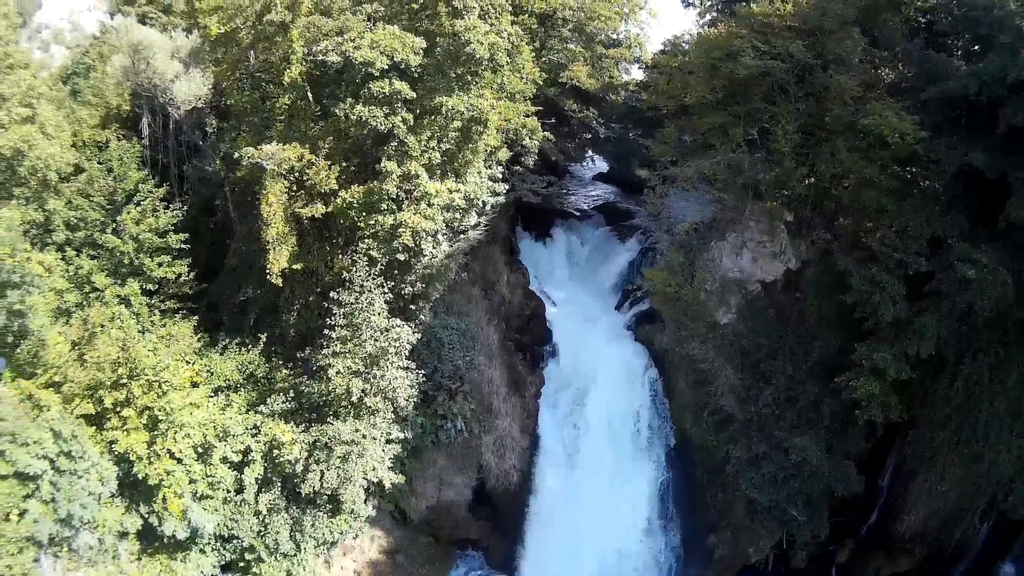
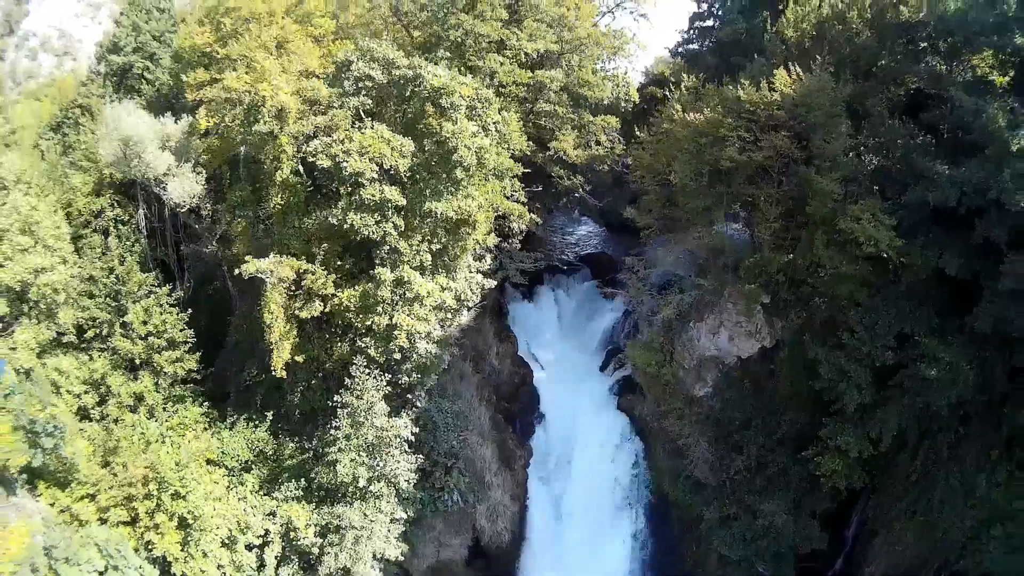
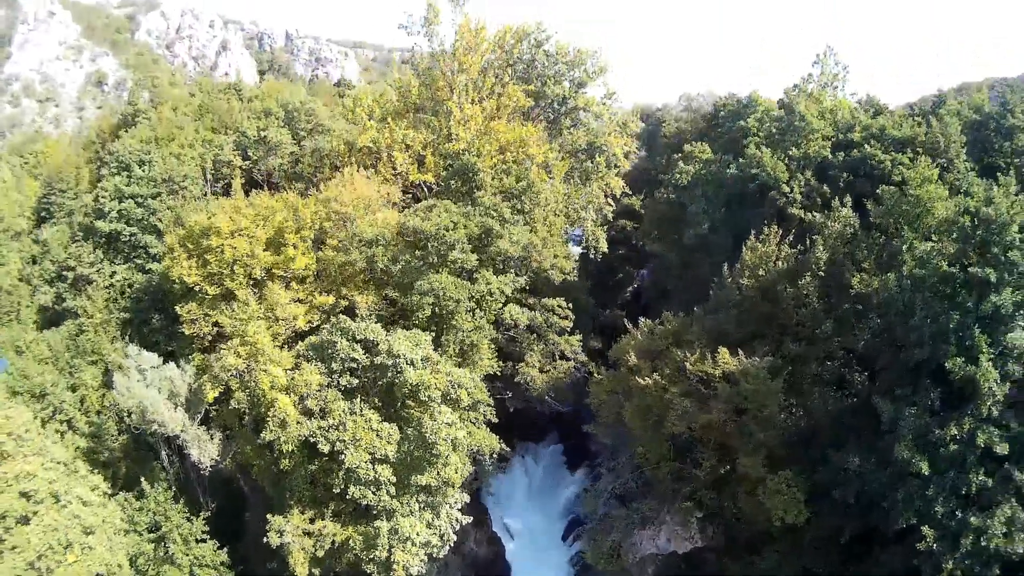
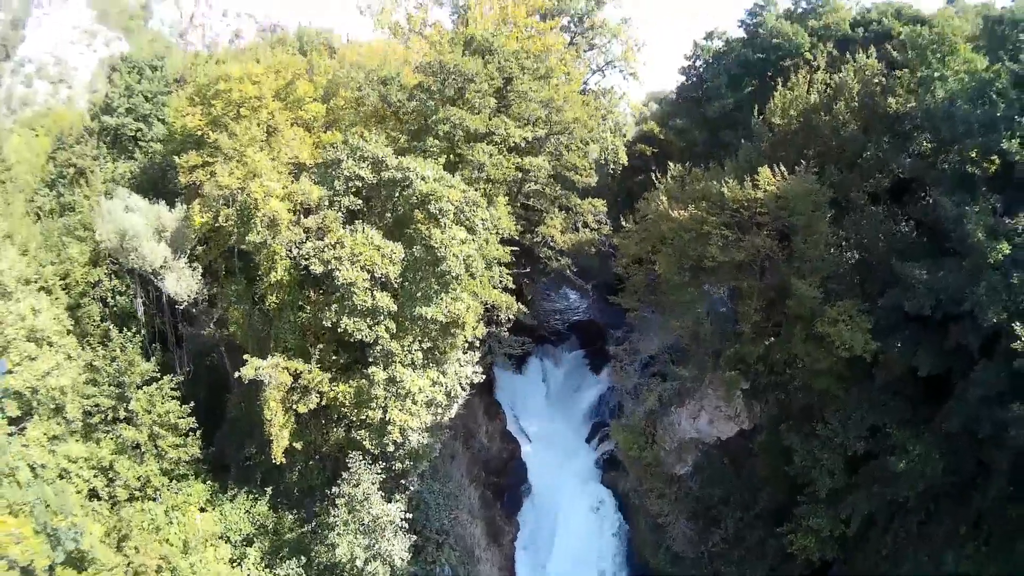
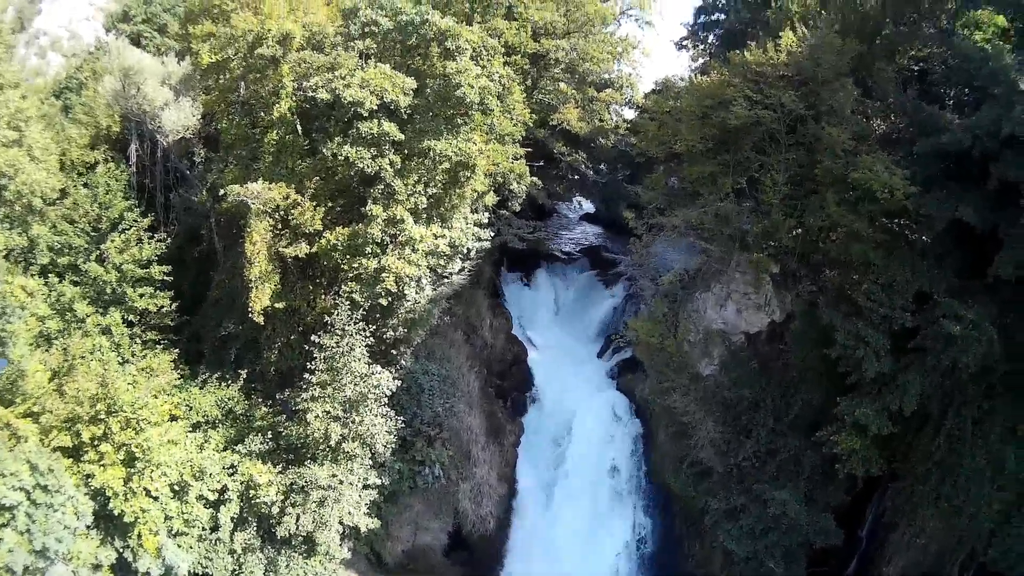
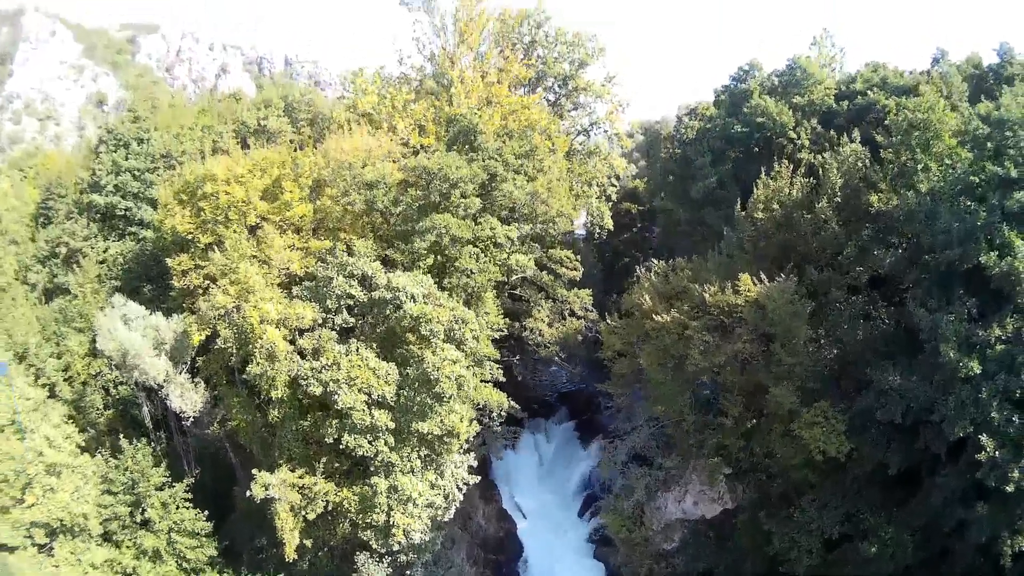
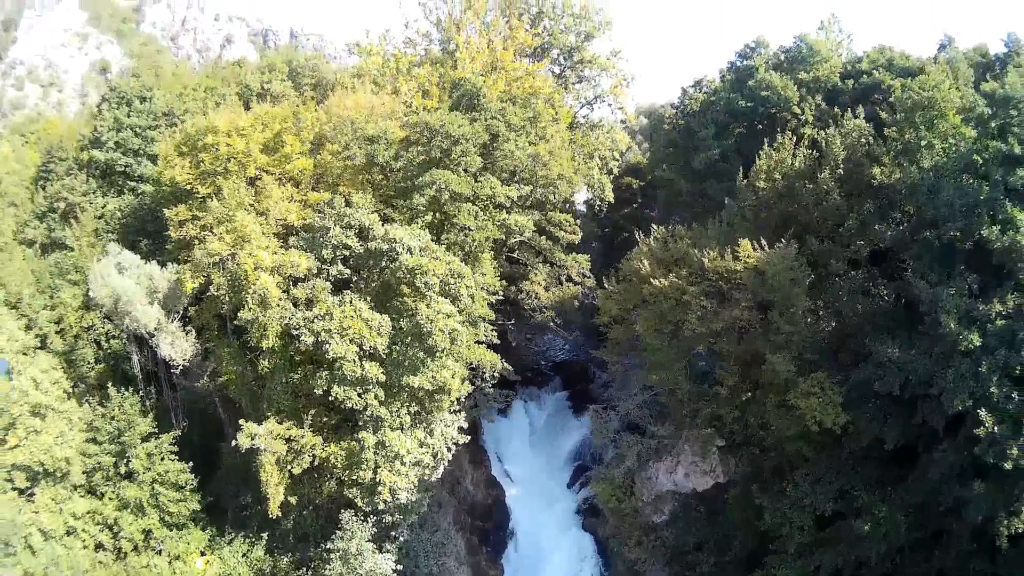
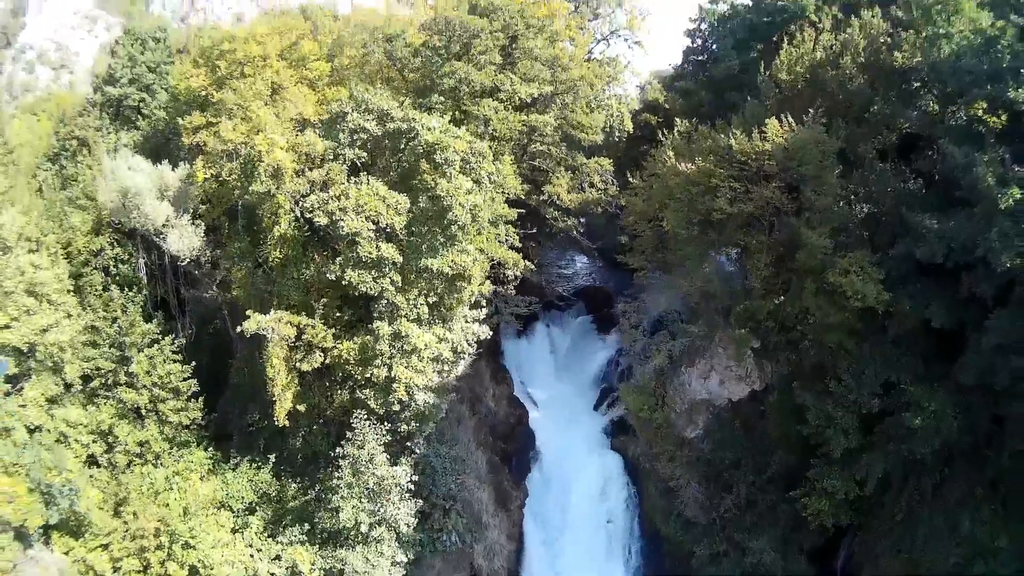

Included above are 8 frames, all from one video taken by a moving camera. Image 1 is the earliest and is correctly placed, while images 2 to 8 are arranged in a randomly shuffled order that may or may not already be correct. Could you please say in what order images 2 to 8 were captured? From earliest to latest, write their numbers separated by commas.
5, 2, 8, 4, 7, 6, 3
